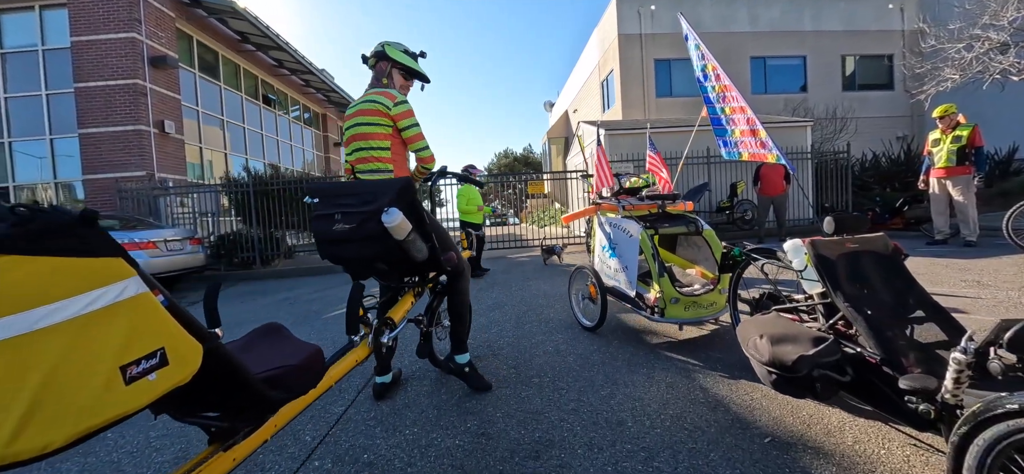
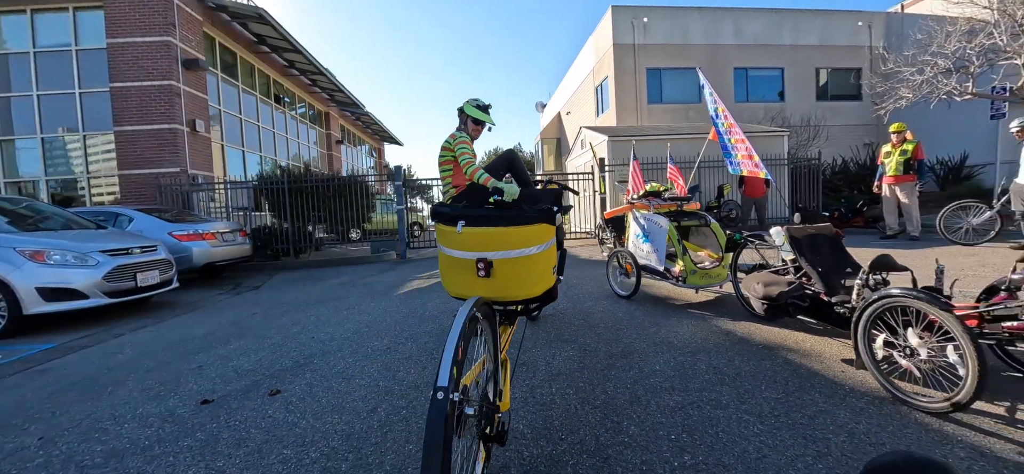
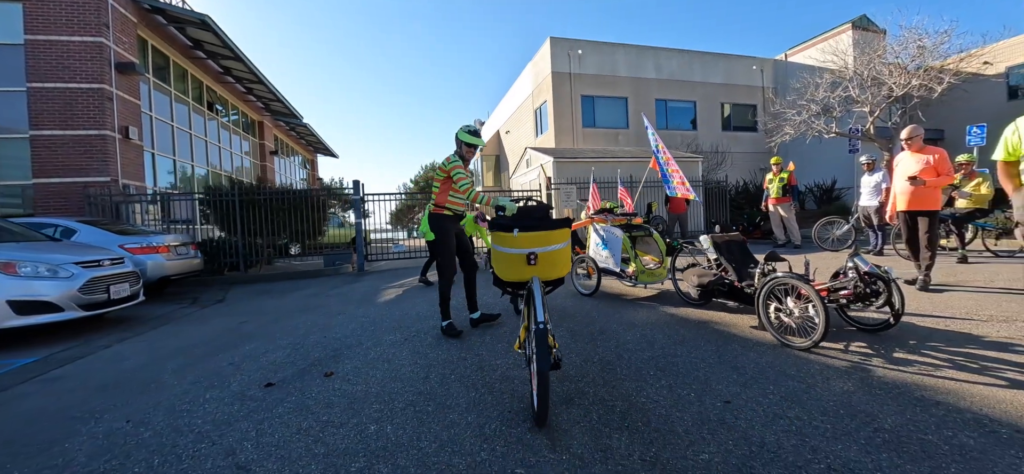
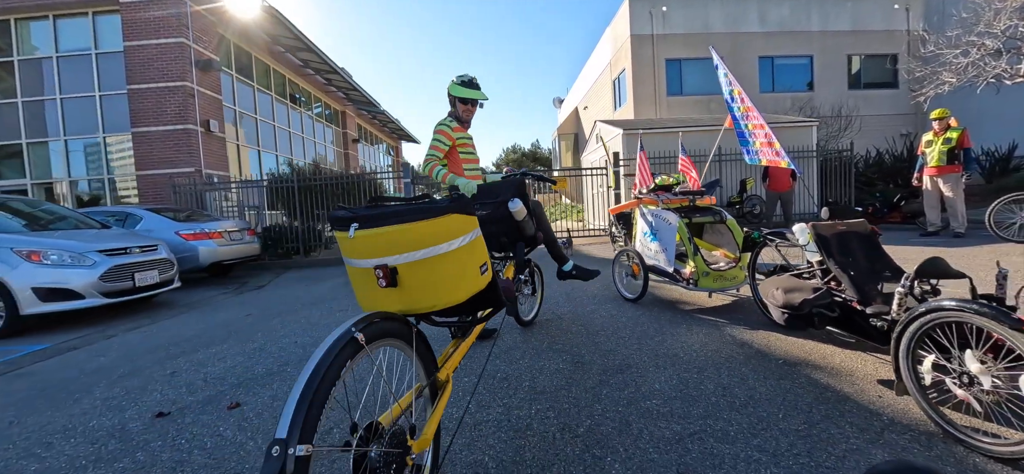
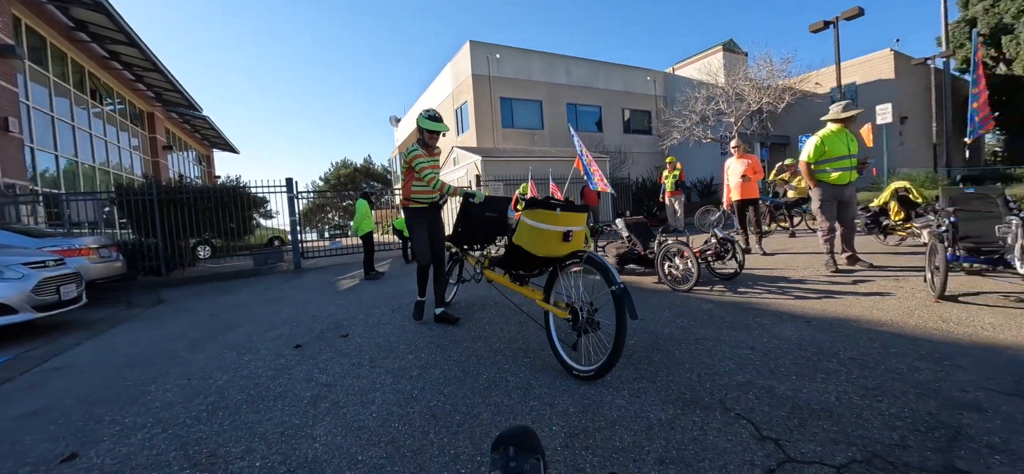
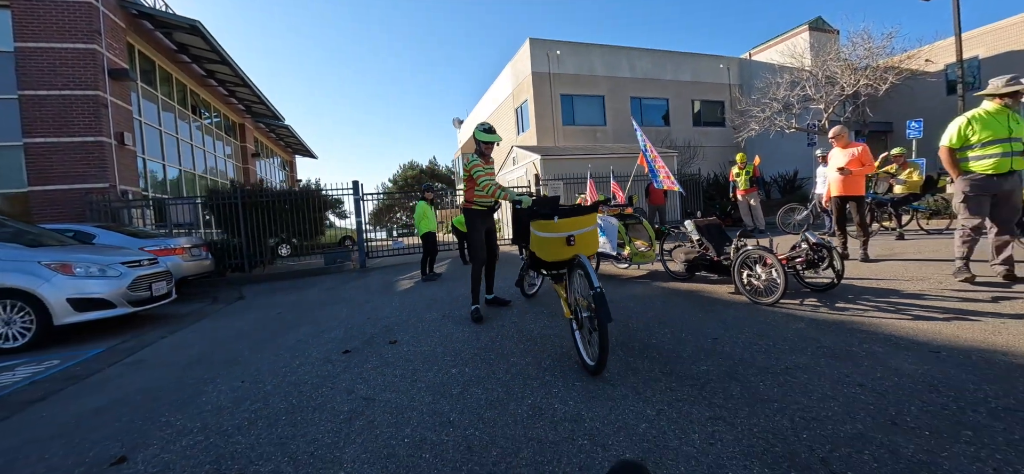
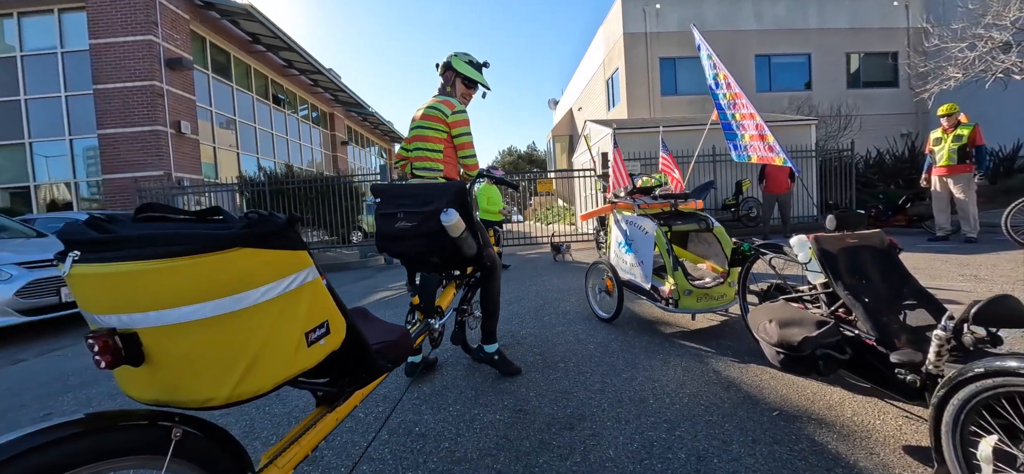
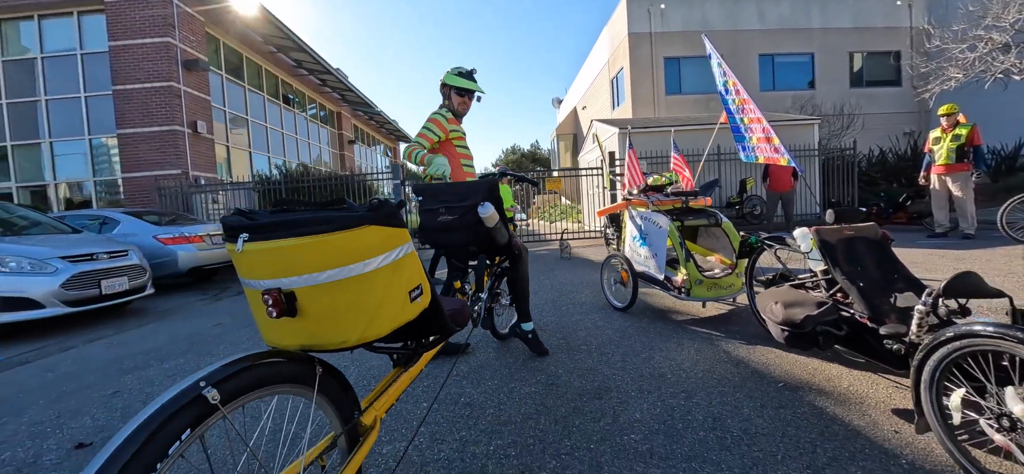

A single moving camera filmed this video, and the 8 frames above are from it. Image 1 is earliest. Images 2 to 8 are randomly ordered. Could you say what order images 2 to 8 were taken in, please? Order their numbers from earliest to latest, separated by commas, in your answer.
7, 8, 4, 2, 3, 6, 5
